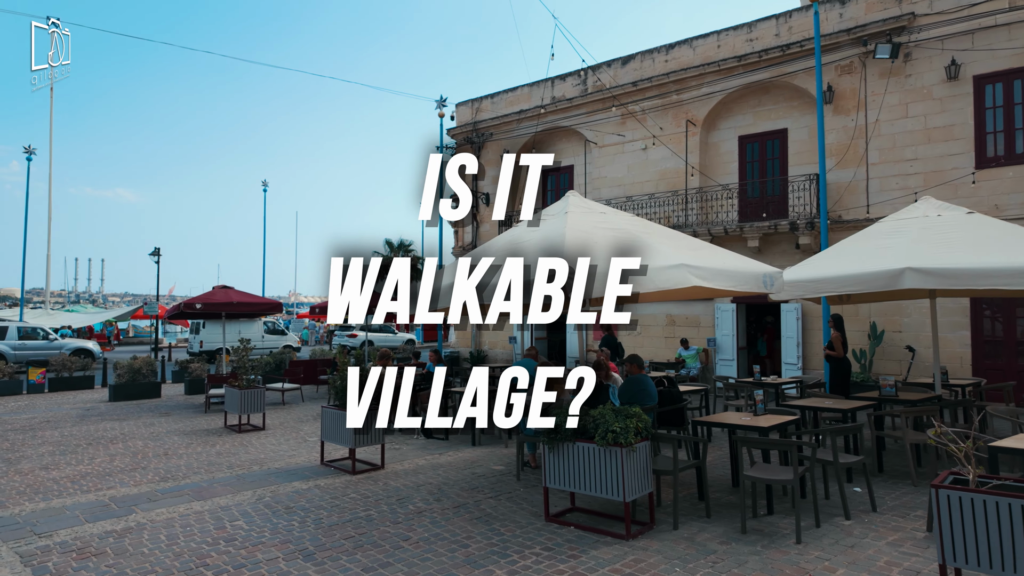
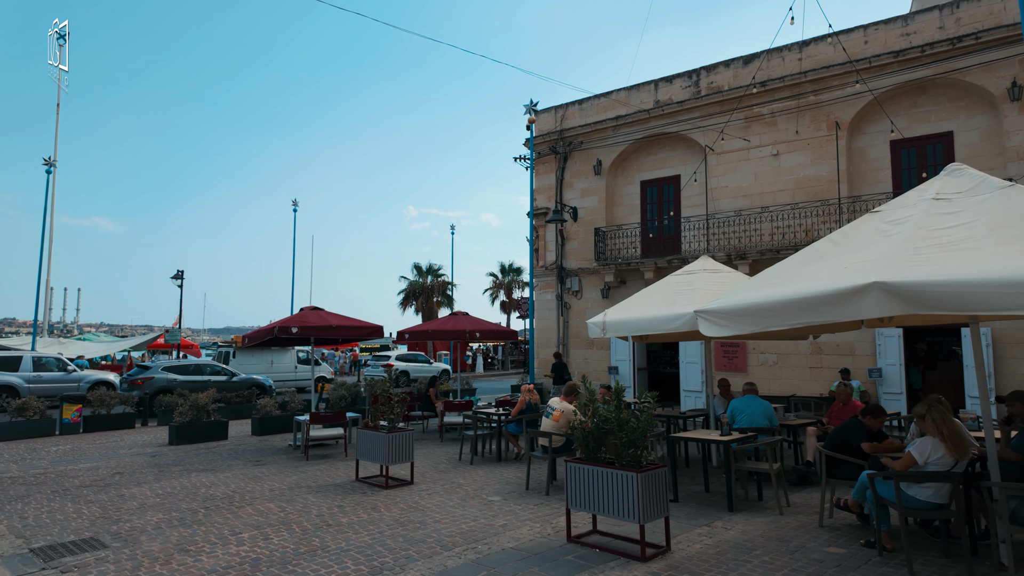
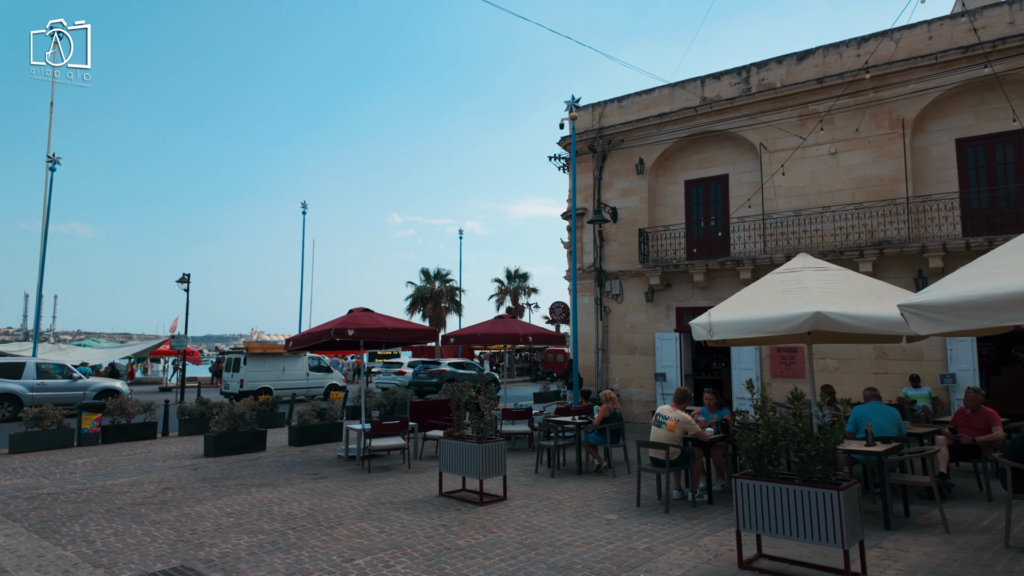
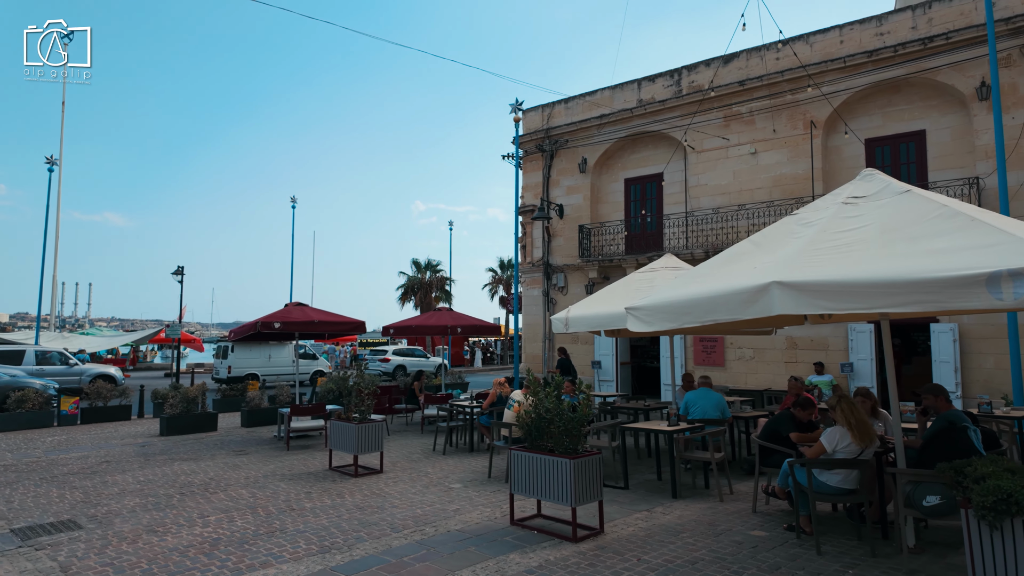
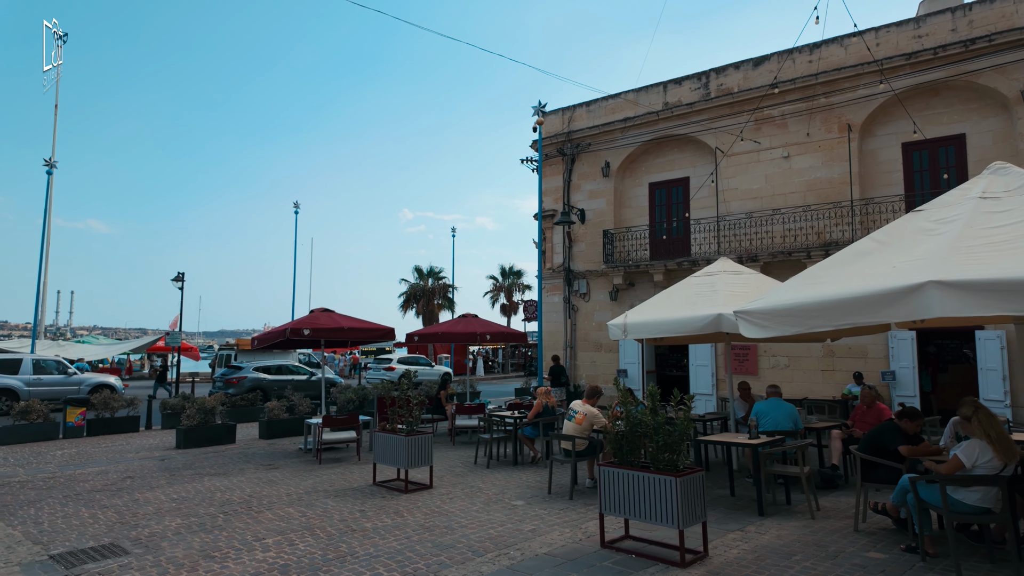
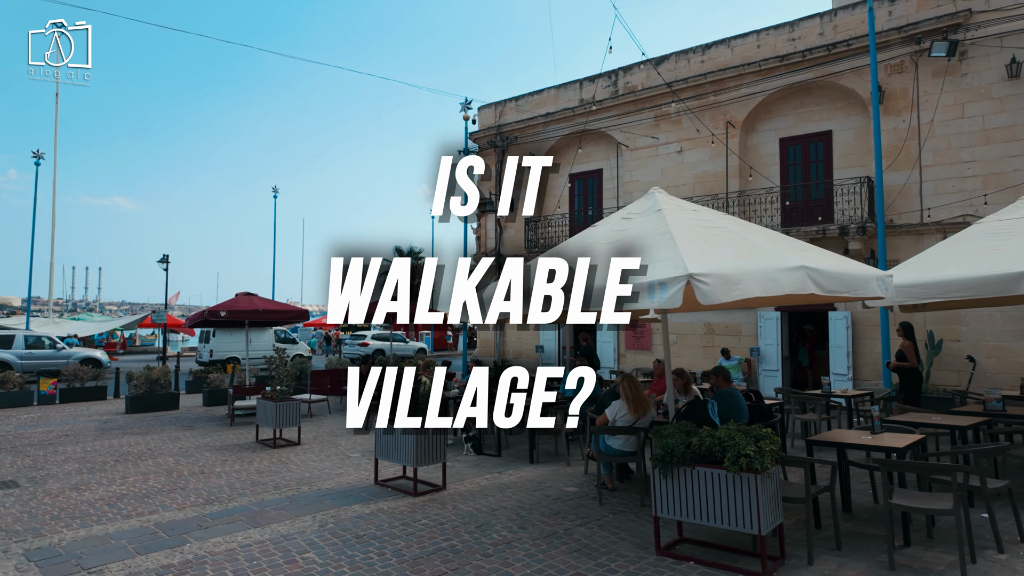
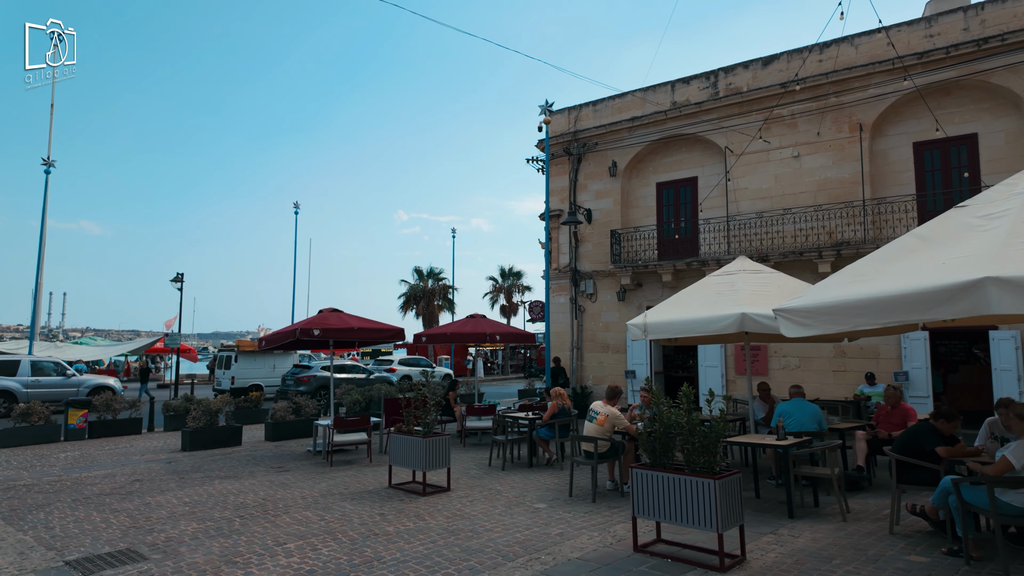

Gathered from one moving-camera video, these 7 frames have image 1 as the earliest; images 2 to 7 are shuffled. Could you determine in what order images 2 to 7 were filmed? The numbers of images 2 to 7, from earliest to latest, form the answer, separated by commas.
6, 4, 2, 5, 7, 3
